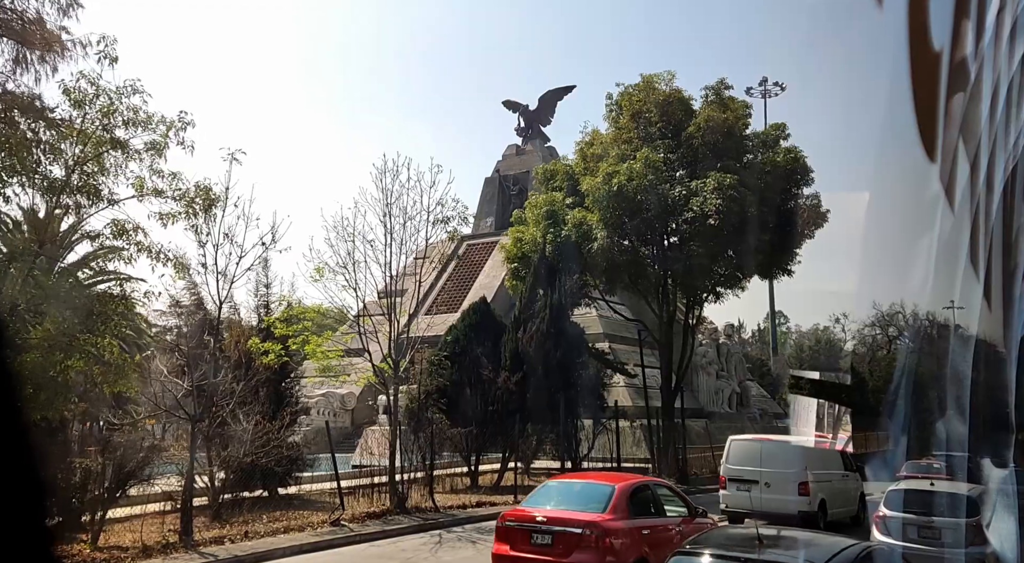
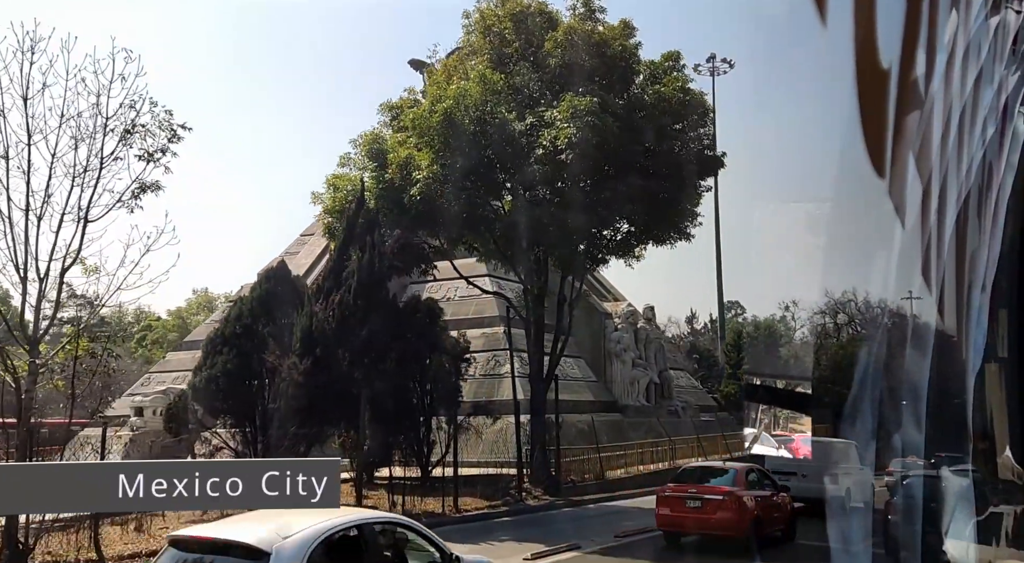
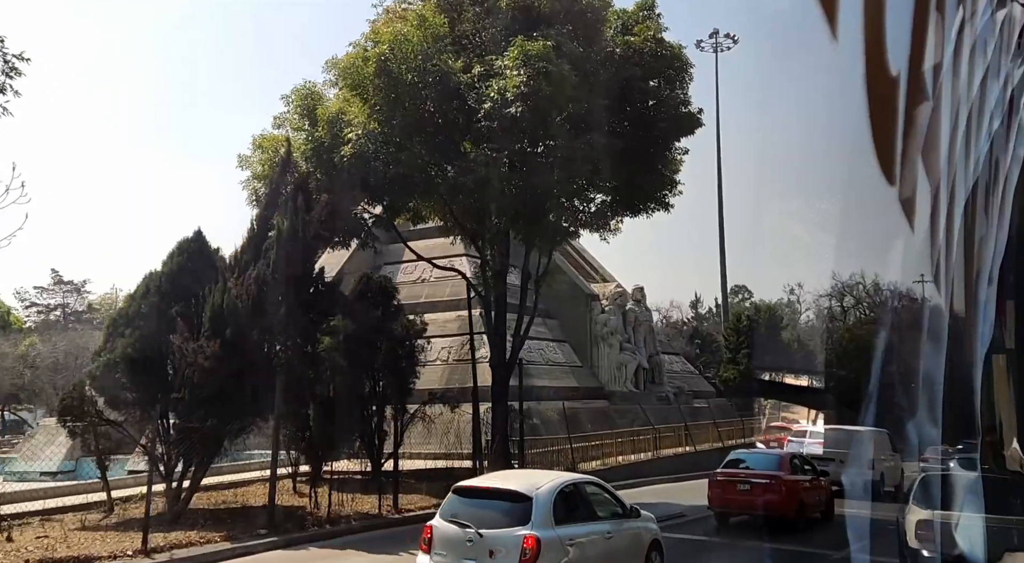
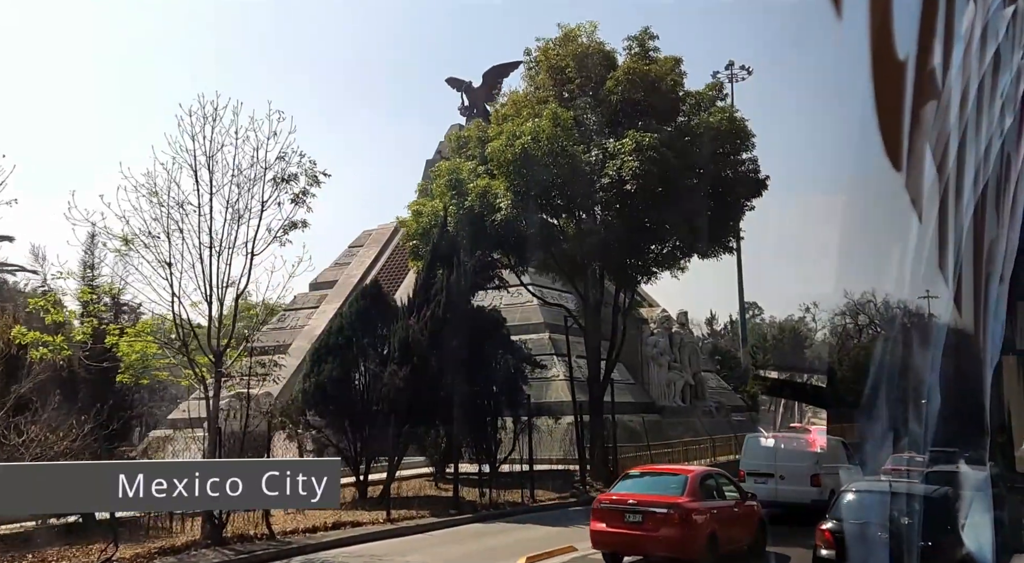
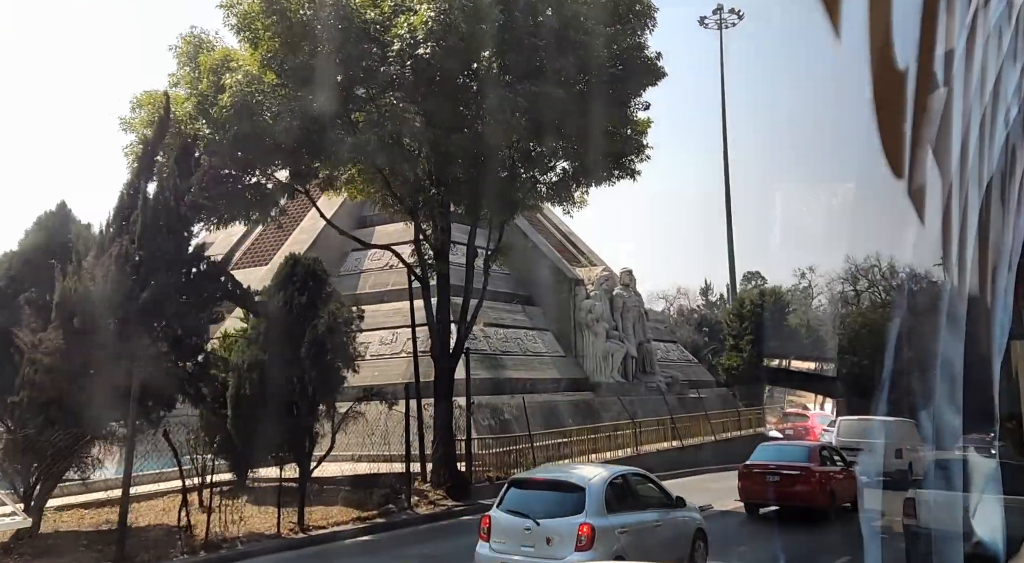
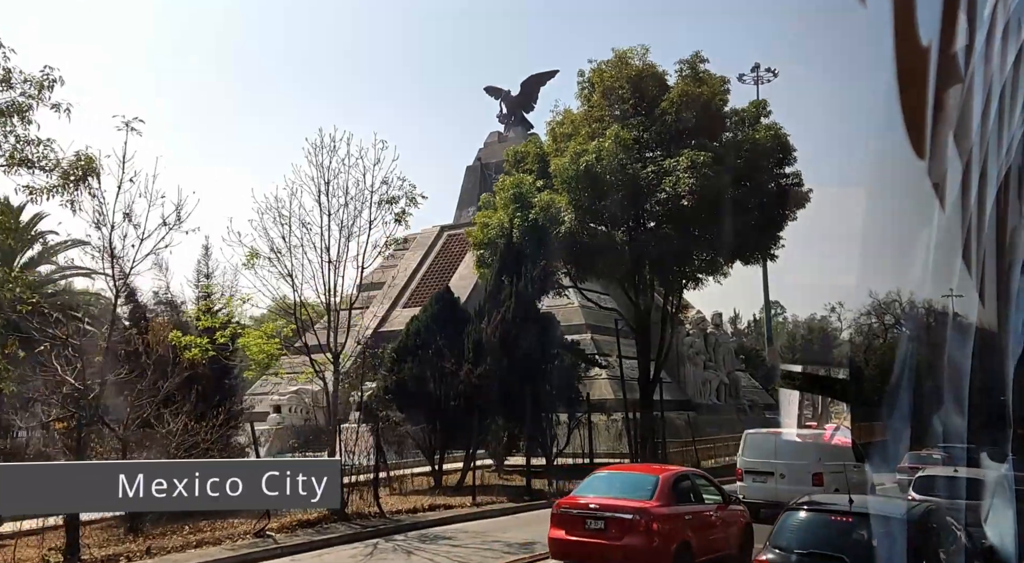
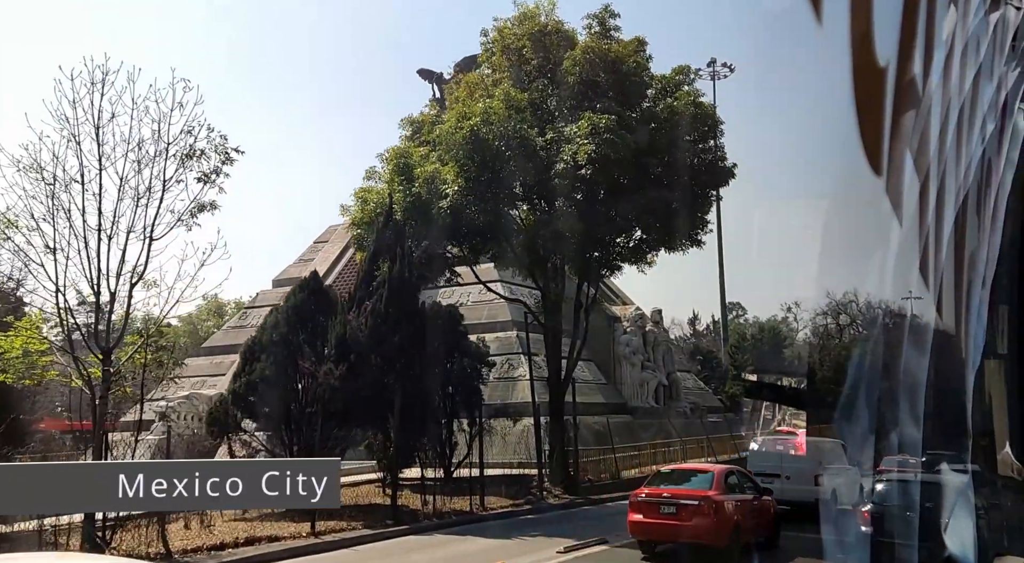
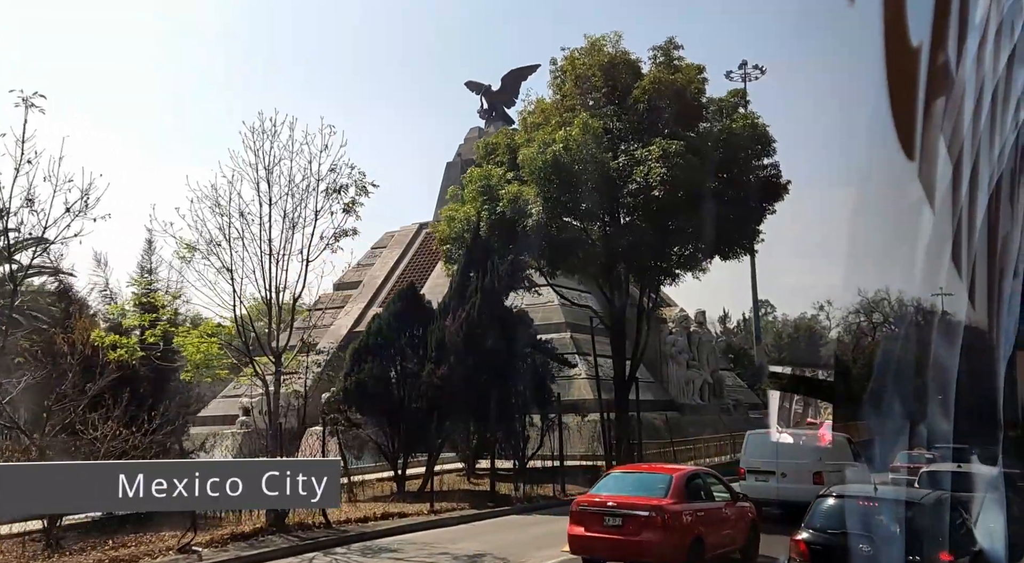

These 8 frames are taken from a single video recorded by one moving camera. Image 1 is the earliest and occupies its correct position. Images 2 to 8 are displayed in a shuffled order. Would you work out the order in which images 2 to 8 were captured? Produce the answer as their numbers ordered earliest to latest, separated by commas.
6, 8, 4, 7, 2, 3, 5
